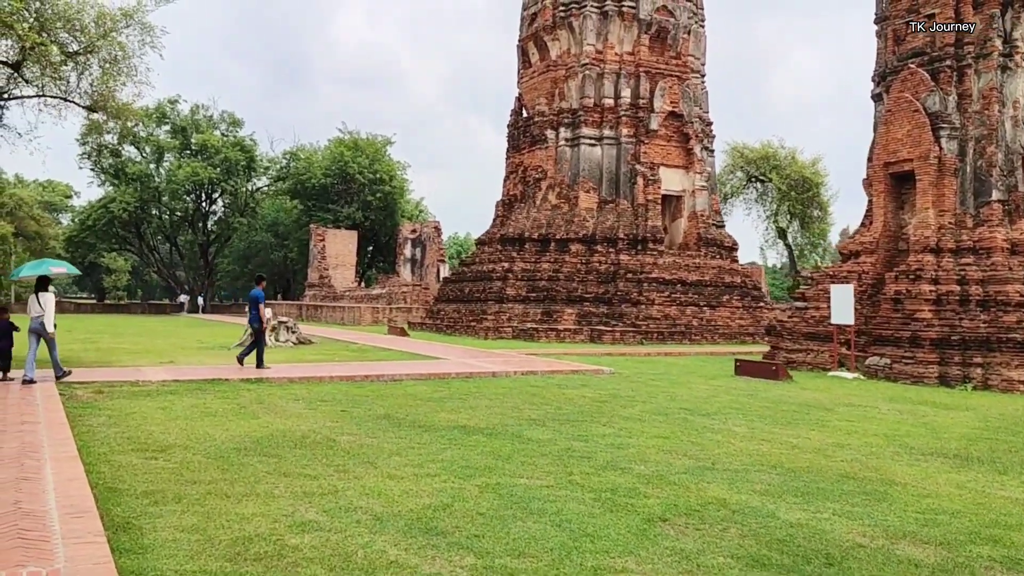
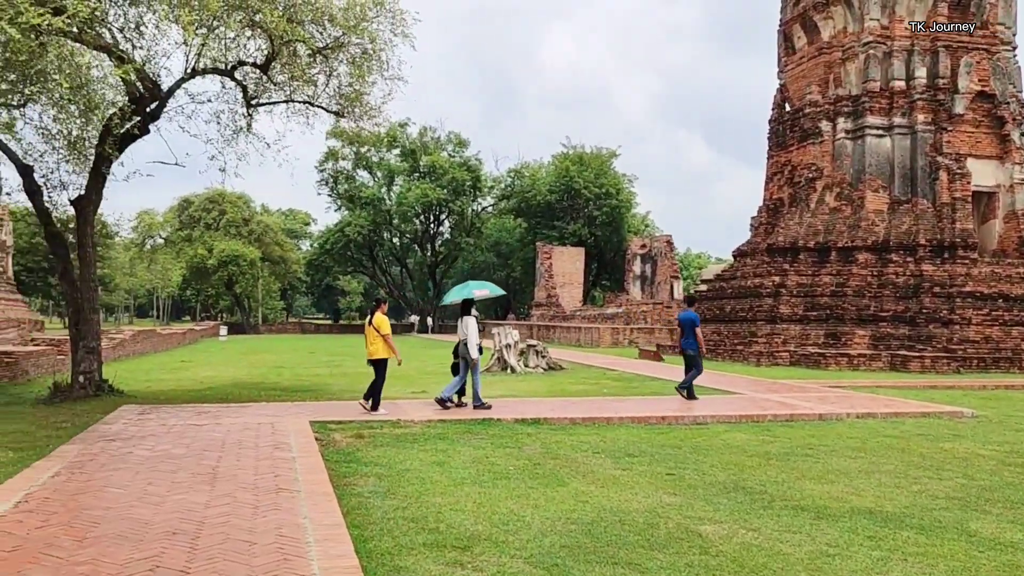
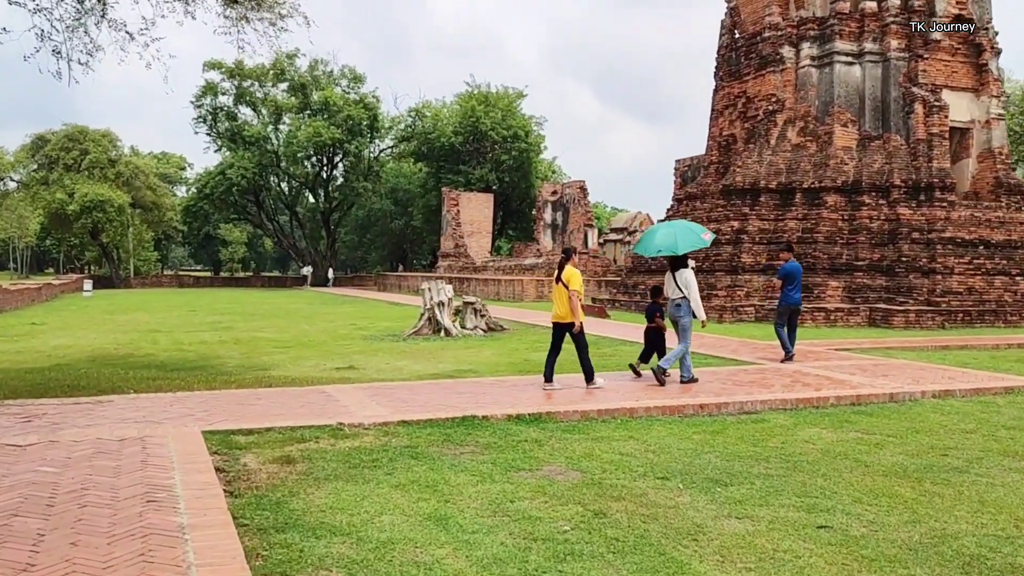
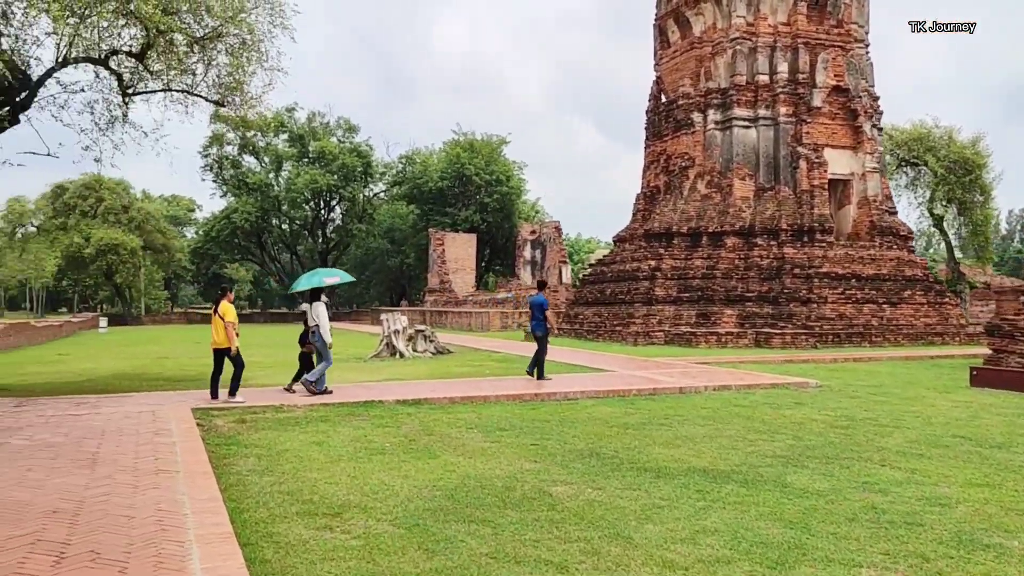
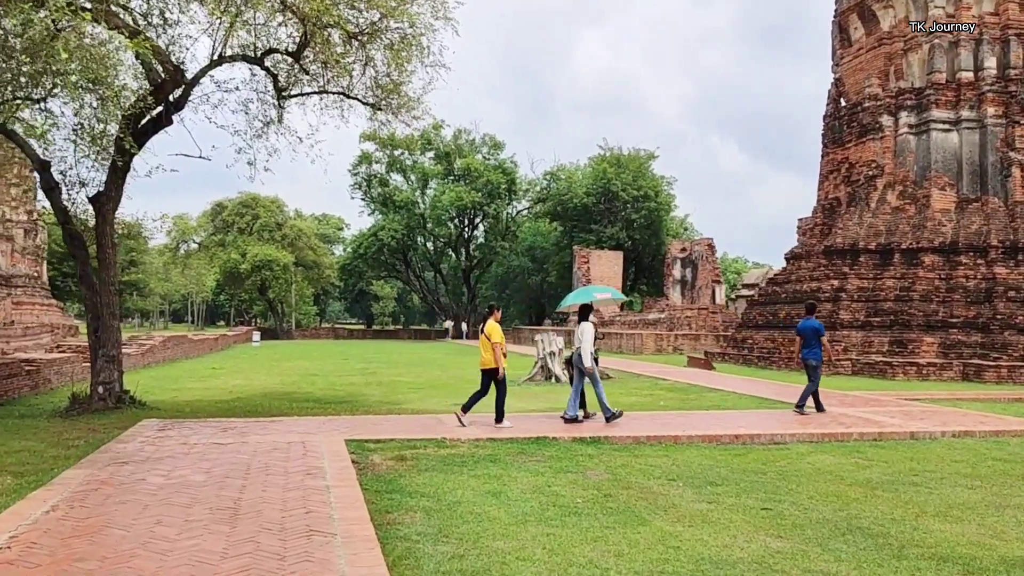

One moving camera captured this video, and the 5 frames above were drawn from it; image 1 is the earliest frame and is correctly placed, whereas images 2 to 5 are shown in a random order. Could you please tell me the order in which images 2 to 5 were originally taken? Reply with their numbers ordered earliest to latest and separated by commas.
4, 2, 5, 3
